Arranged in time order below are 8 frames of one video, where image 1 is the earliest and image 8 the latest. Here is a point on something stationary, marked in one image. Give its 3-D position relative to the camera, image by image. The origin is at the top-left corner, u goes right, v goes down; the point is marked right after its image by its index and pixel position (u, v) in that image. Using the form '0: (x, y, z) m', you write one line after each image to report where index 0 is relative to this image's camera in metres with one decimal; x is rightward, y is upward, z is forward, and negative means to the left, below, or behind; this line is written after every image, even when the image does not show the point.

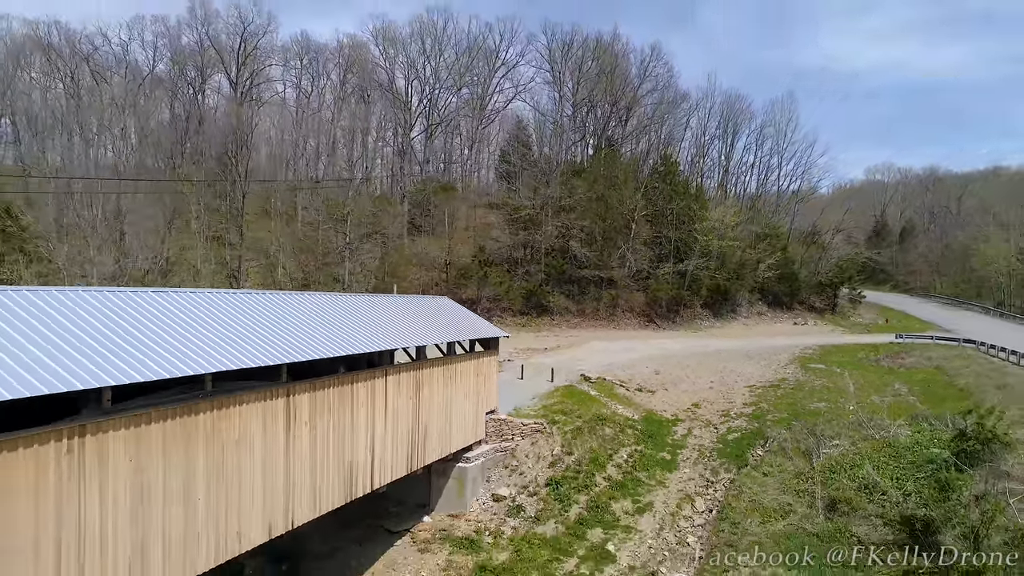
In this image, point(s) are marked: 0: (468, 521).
0: (-1.0, -4.9, +12.0) m
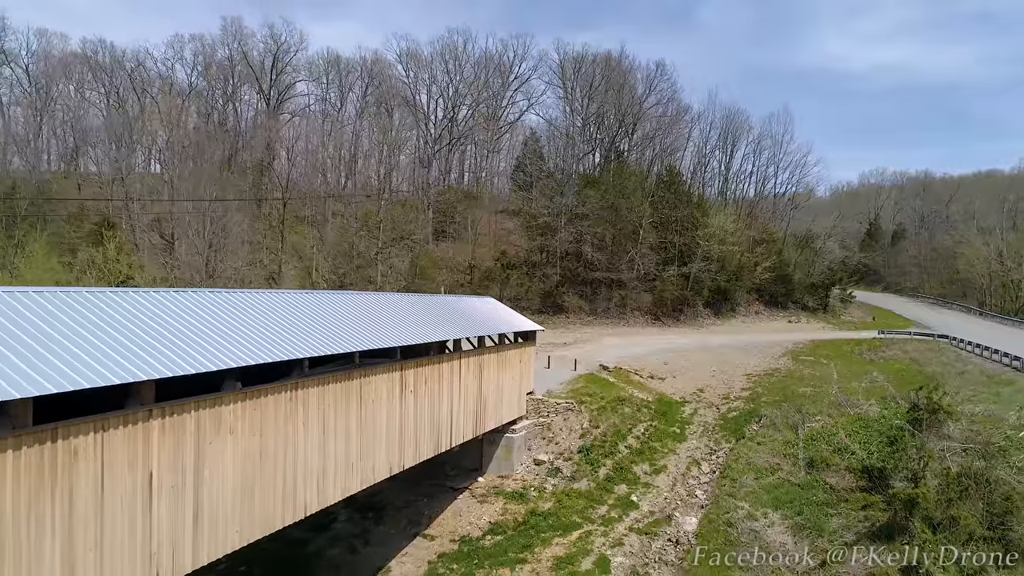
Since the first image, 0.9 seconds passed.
0: (+0.1, -5.0, +14.7) m
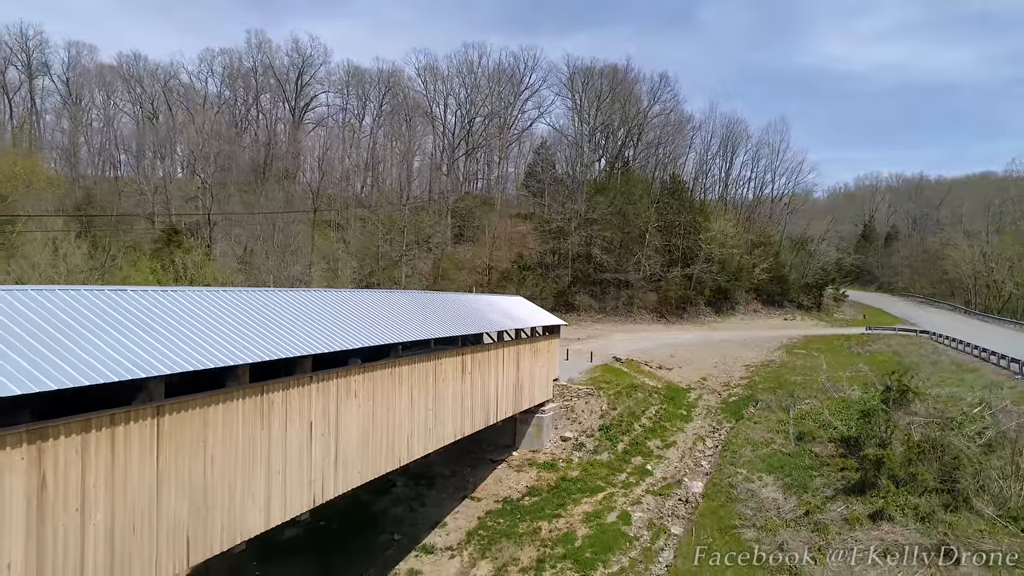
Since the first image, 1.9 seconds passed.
0: (+1.0, -5.0, +17.0) m
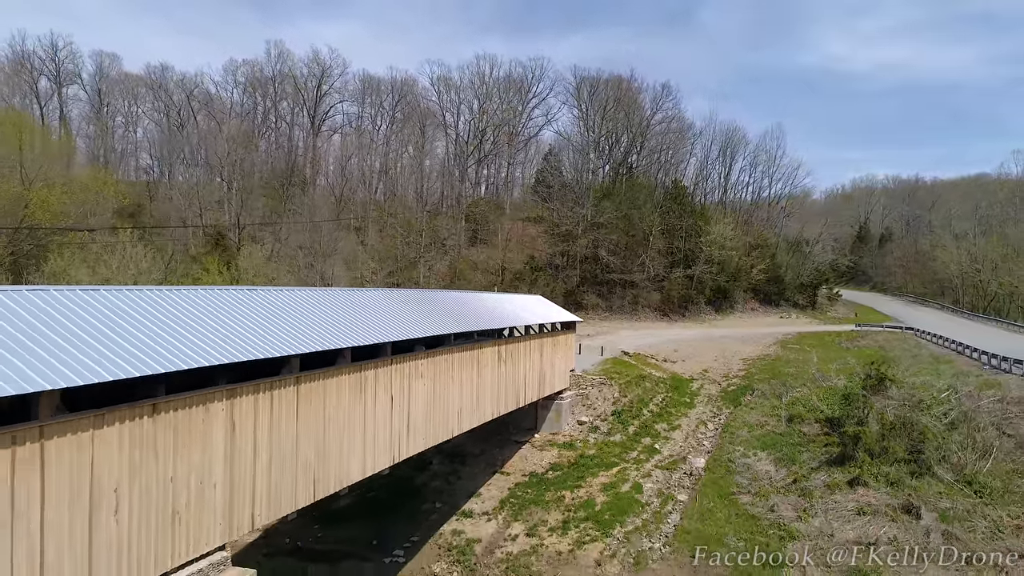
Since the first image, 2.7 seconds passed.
0: (+1.8, -5.0, +19.1) m
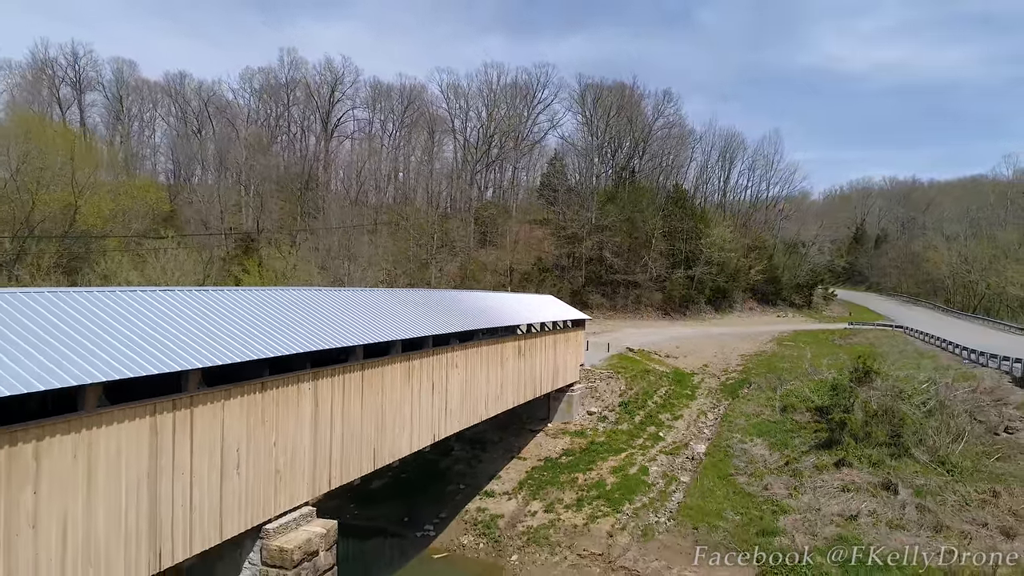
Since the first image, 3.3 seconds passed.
0: (+2.3, -5.0, +20.7) m
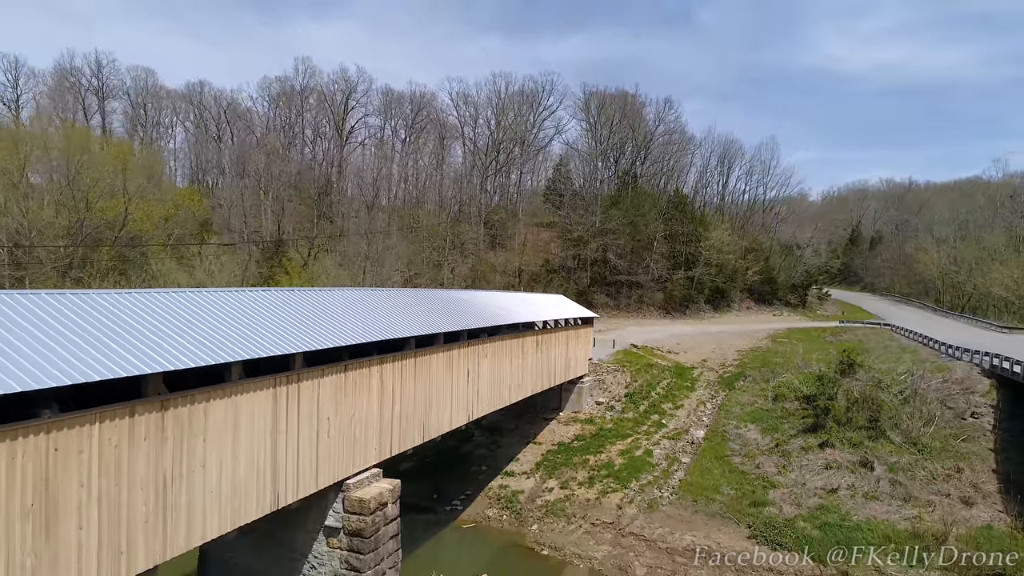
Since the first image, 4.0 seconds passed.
0: (+2.9, -5.0, +22.6) m
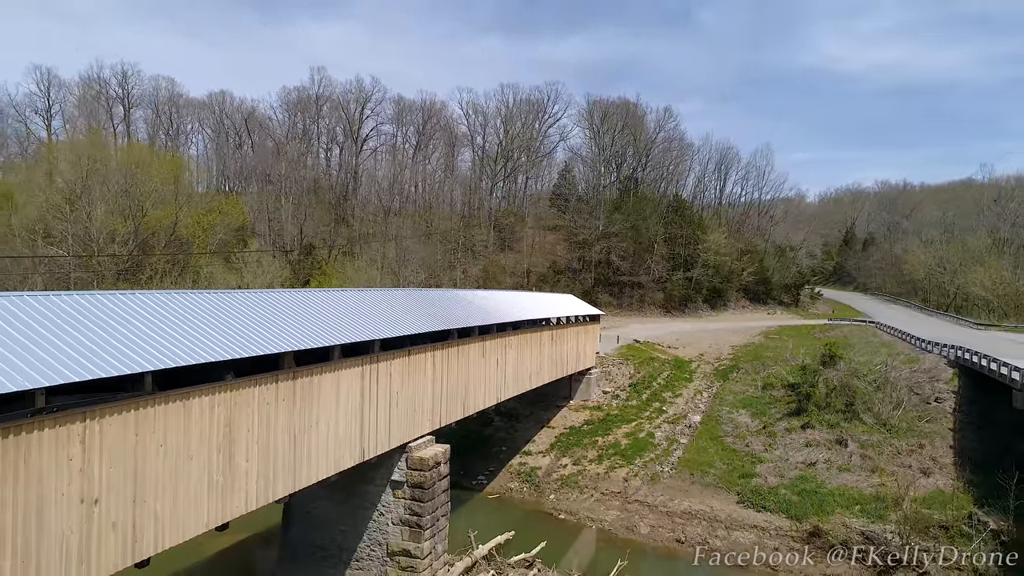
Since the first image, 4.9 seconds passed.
0: (+3.6, -5.0, +25.0) m
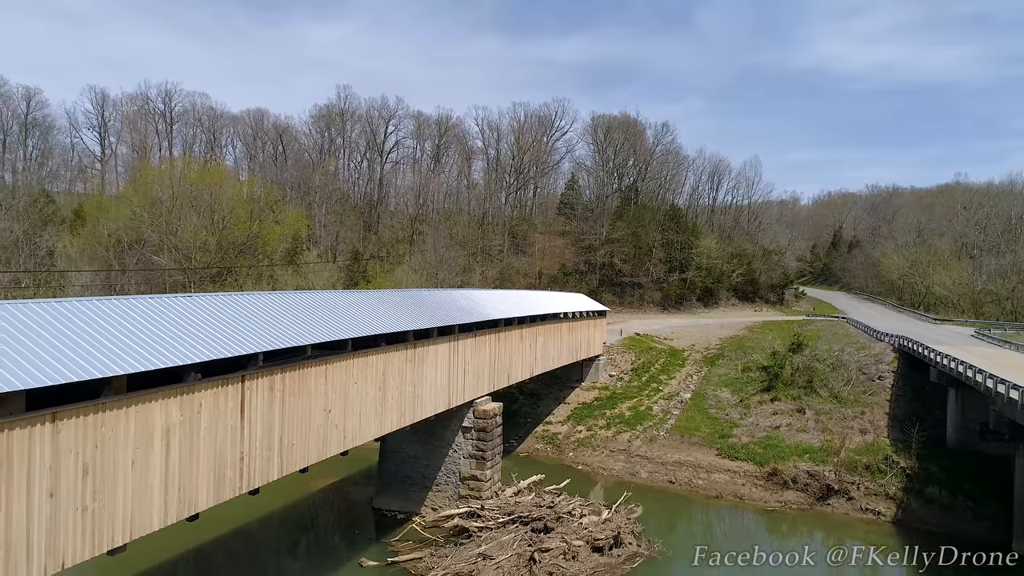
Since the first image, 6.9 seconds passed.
0: (+4.7, -5.0, +29.9) m
